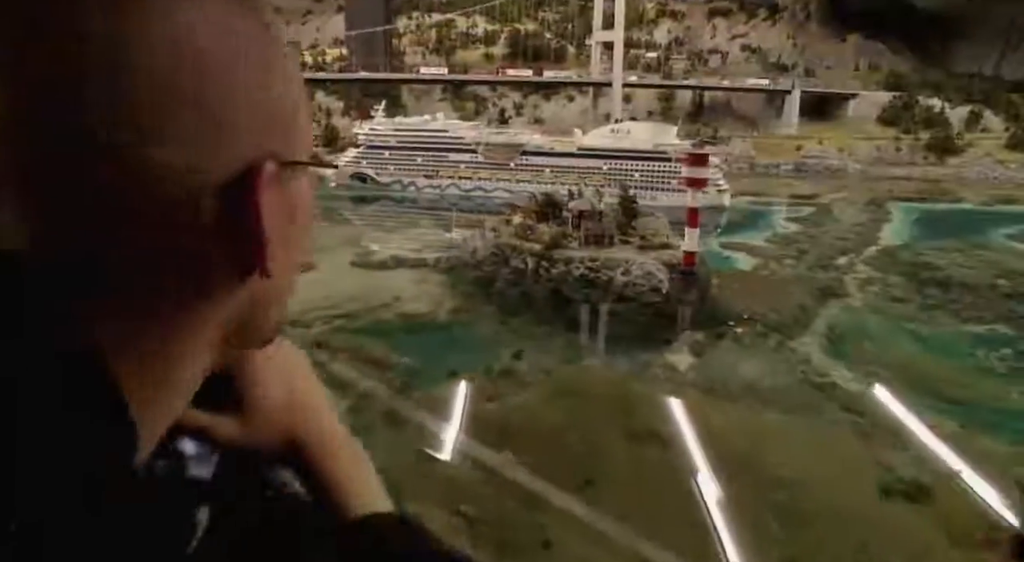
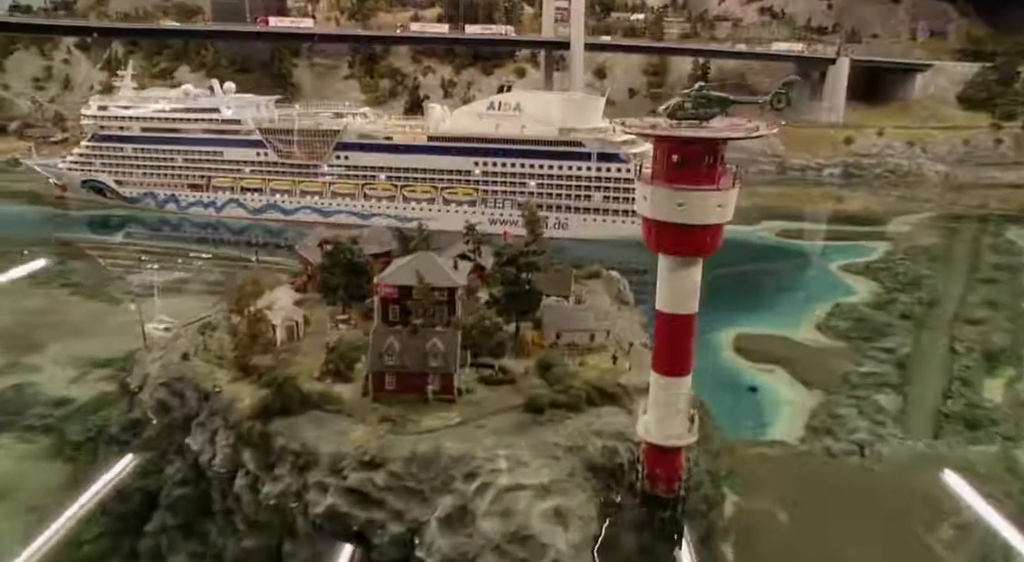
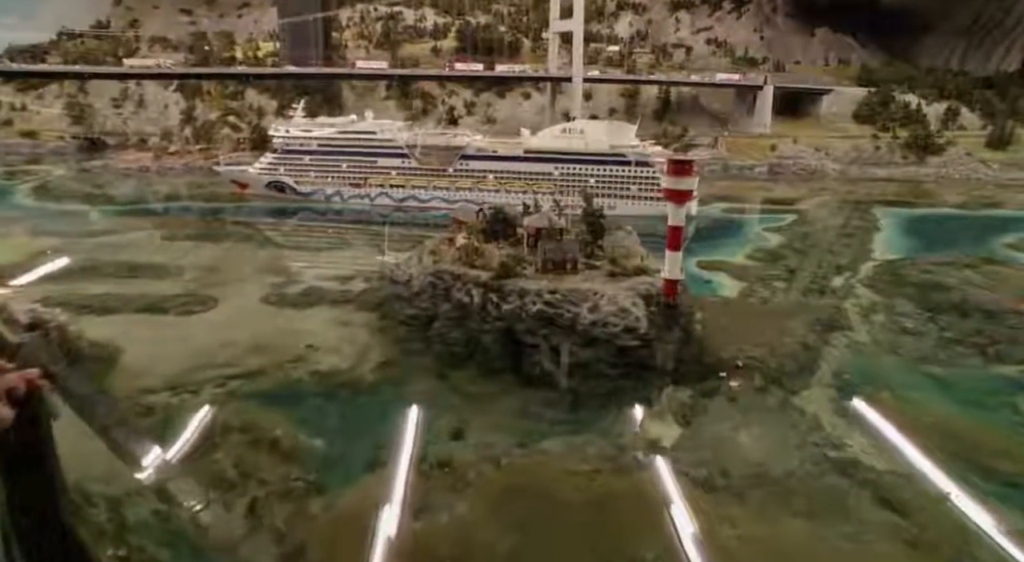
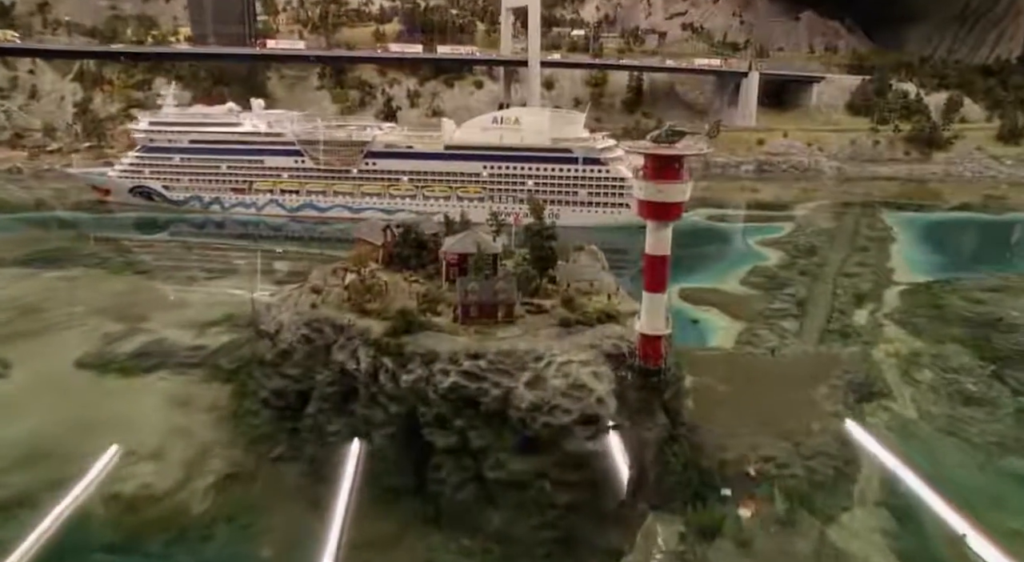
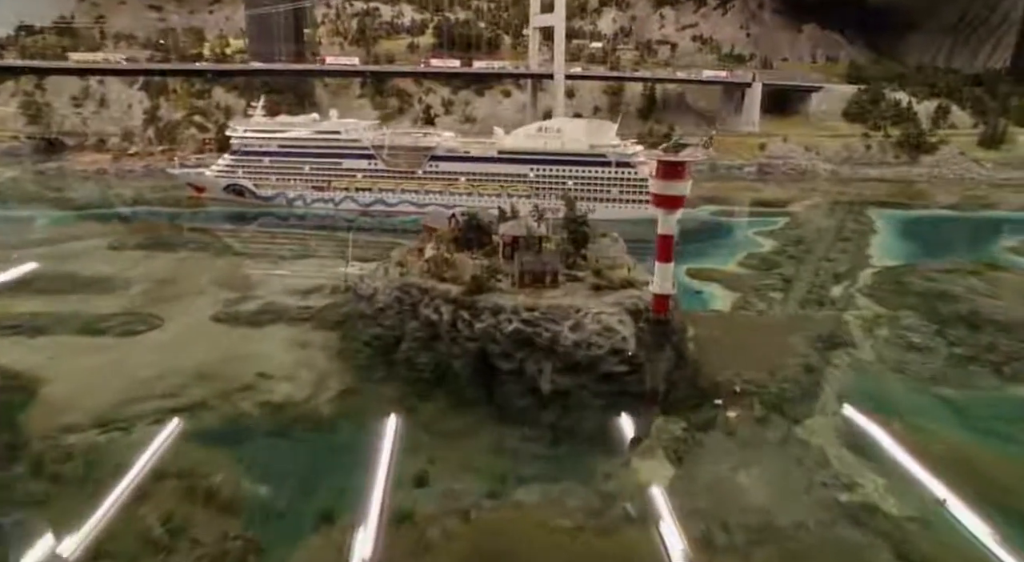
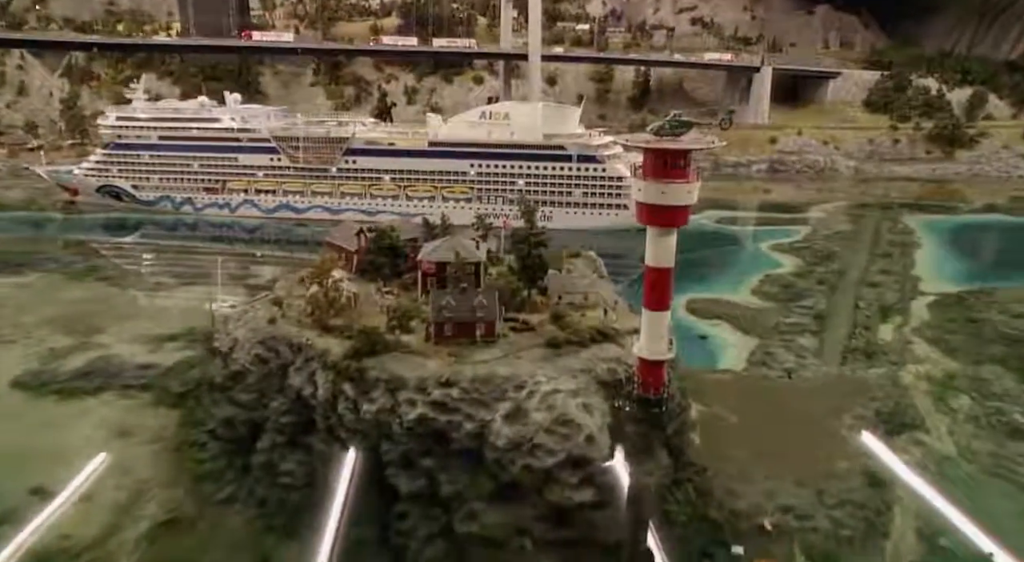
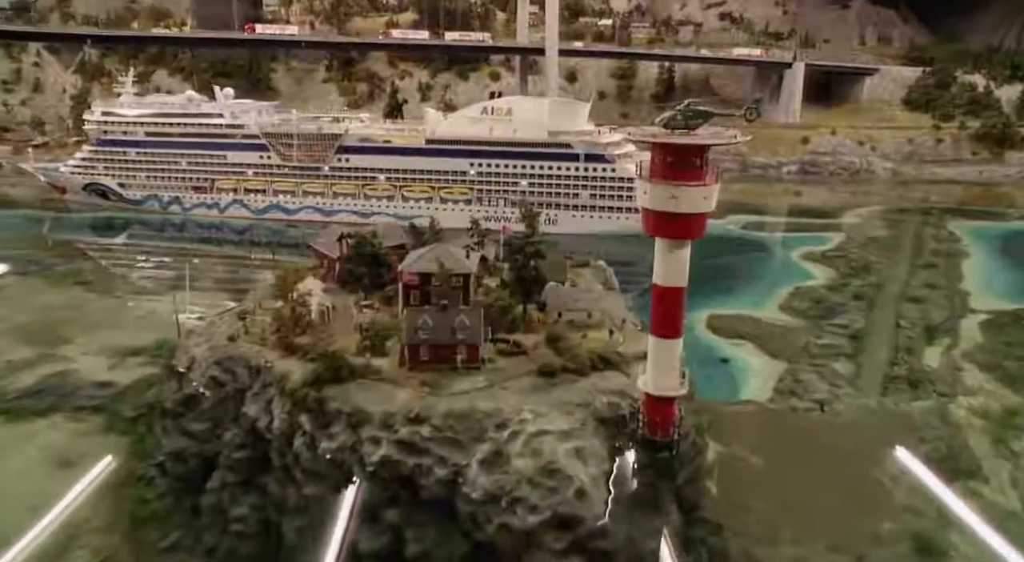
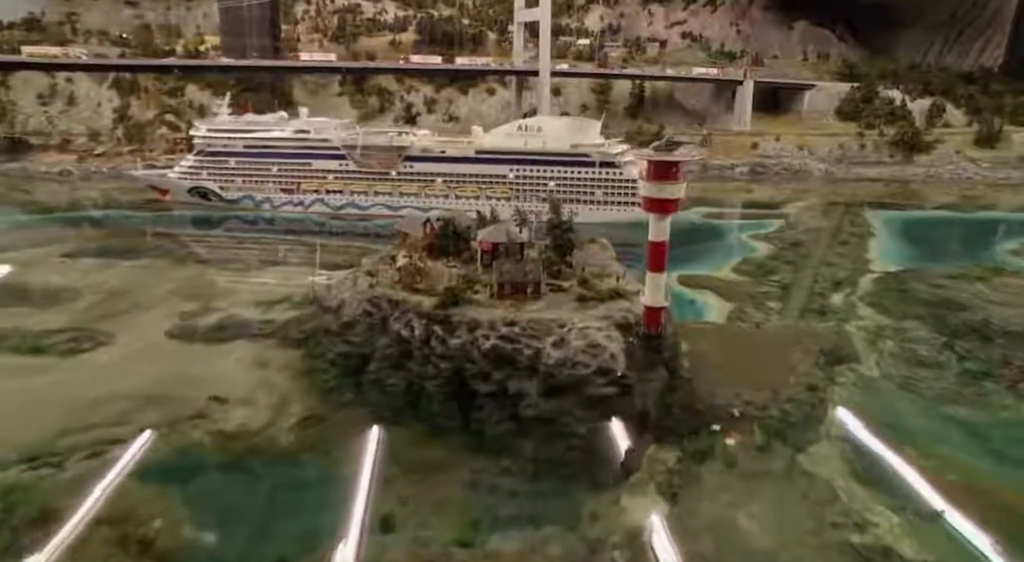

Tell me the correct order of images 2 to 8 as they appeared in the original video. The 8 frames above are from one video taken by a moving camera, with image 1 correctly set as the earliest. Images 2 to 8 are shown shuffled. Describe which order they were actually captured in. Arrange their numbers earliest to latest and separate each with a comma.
3, 5, 8, 4, 6, 7, 2
